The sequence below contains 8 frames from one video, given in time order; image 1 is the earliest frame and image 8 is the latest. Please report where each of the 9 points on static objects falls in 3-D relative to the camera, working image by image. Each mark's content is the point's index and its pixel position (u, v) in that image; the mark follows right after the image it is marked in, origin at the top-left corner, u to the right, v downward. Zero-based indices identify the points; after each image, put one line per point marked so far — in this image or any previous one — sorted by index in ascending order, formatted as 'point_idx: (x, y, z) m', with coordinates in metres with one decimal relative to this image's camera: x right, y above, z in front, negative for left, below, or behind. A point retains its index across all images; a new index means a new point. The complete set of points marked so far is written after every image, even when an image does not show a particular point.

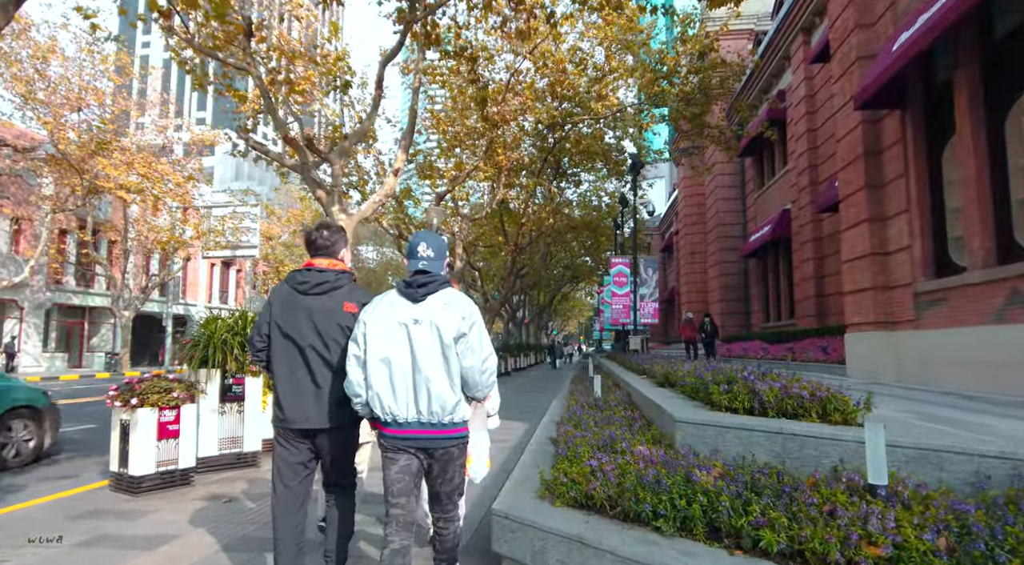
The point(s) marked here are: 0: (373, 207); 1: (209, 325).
0: (-2.4, +1.3, +10.9) m
1: (-3.1, -0.4, +6.5) m
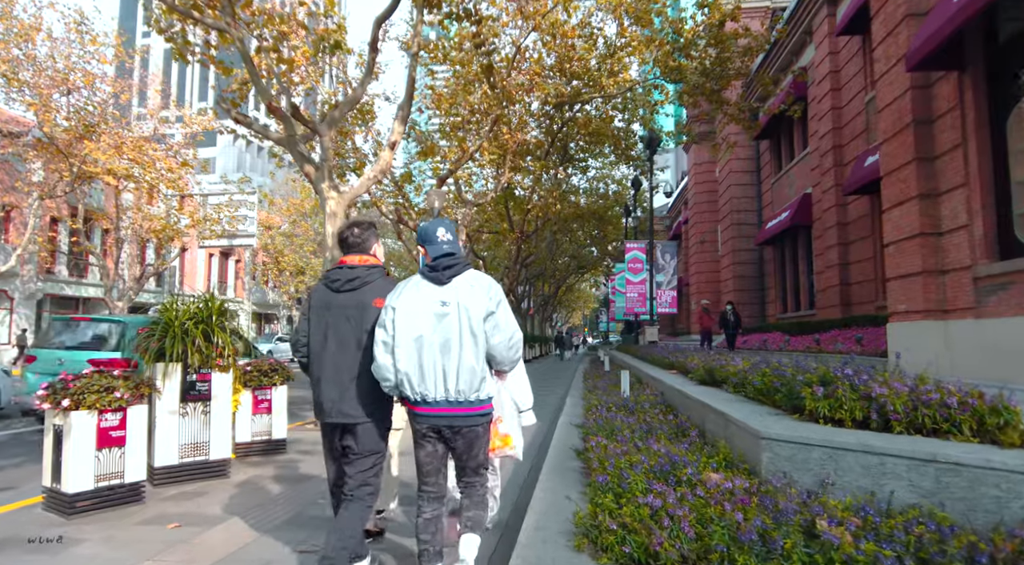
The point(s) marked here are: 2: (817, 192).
0: (-2.2, +1.5, +9.9) m
1: (-3.0, -0.3, +5.5) m
2: (+8.6, +2.6, +18.3) m
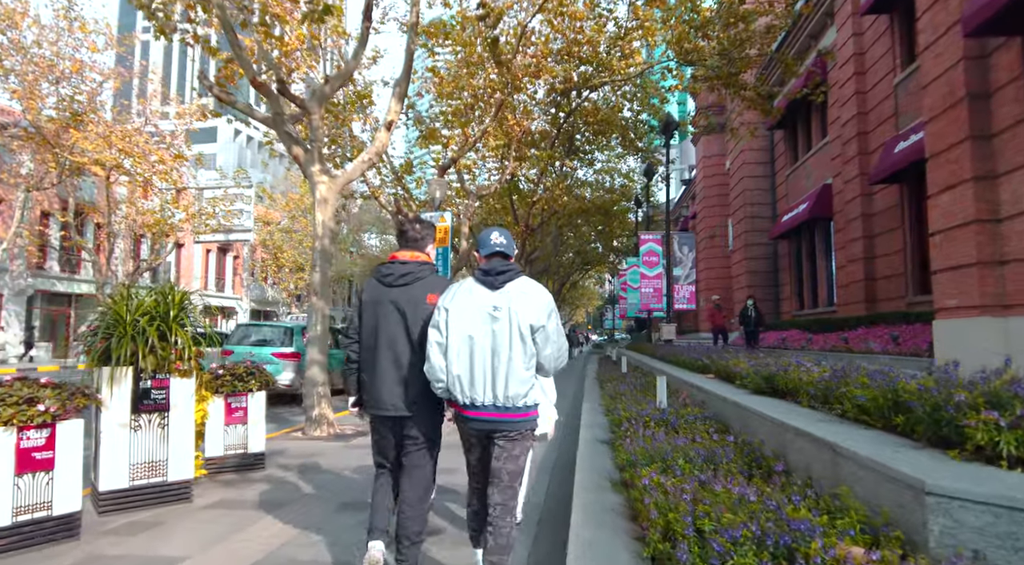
0: (-2.1, +1.6, +9.0) m
1: (-2.9, -0.2, +4.7) m
2: (+8.8, +2.7, +17.4) m
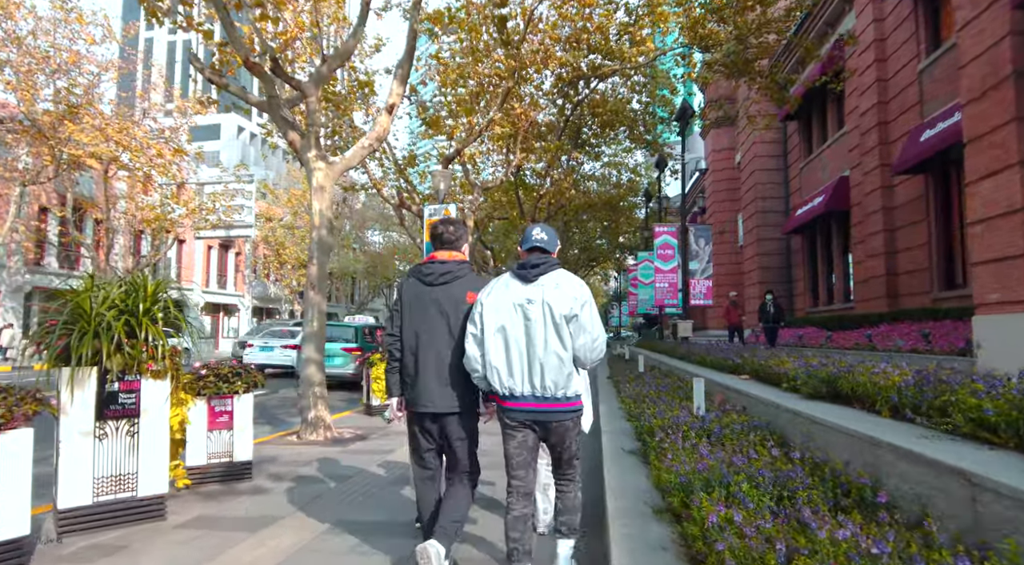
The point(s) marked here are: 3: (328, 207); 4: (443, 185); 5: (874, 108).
0: (-2.0, +1.7, +8.5) m
1: (-2.8, -0.1, +4.1) m
2: (+9.0, +2.8, +16.8) m
3: (-2.3, +1.0, +8.0) m
4: (-1.6, +2.2, +14.5) m
5: (+8.7, +4.2, +15.4) m
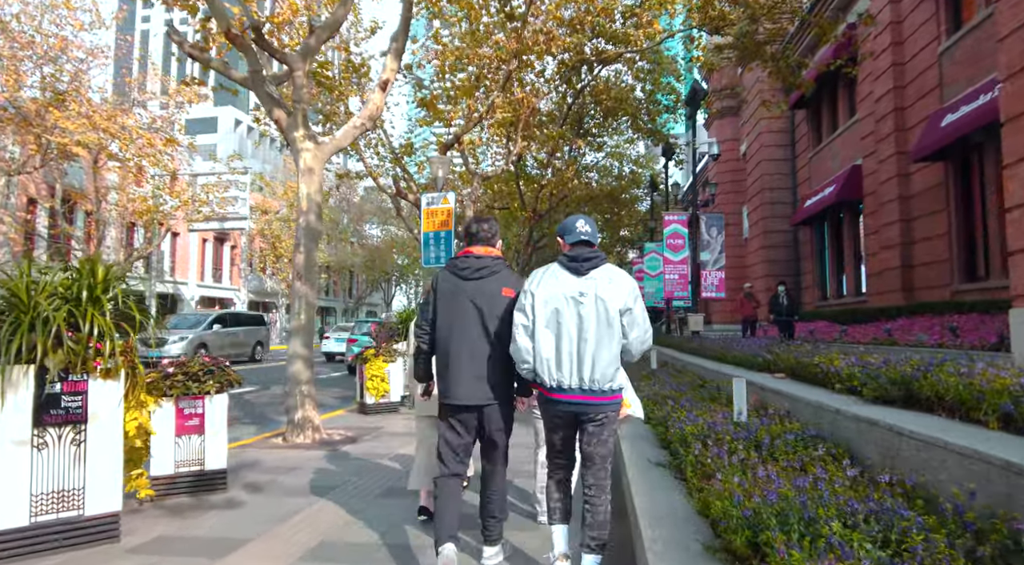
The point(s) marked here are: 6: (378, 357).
0: (-2.0, +1.8, +7.9) m
1: (-2.7, 0.0, +3.6) m
2: (+9.0, +3.0, +16.2) m
3: (-2.3, +1.1, +7.5) m
4: (-1.5, +2.4, +13.9) m
5: (+8.7, +4.4, +14.8) m
6: (-1.9, -1.1, +8.9) m
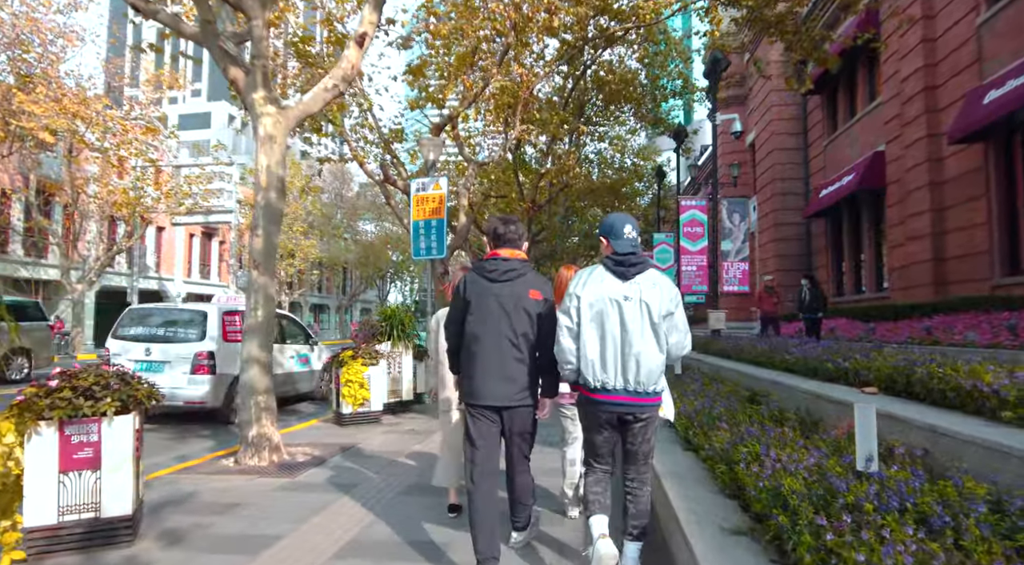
0: (-2.0, +1.9, +6.7) m
1: (-2.7, +0.1, +2.4) m
2: (+8.9, +3.2, +15.0) m
3: (-2.3, +1.2, +6.3) m
4: (-1.6, +2.5, +12.7) m
5: (+8.7, +4.5, +13.6) m
6: (-1.9, -1.0, +7.7) m
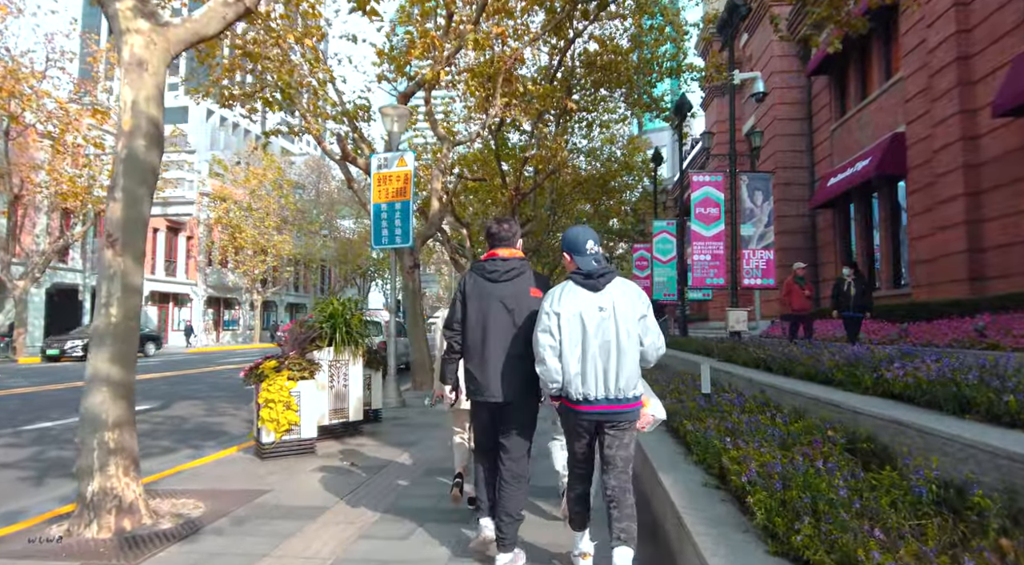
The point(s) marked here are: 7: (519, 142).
0: (-2.2, +2.0, +4.9) m
1: (-2.9, +0.2, +0.6) m
2: (+8.5, +3.3, +13.5) m
3: (-2.5, +1.3, +4.5) m
4: (-1.9, +2.6, +10.9) m
5: (+8.3, +4.6, +12.1) m
6: (-2.1, -0.9, +5.9) m
7: (+0.2, +4.3, +19.7) m
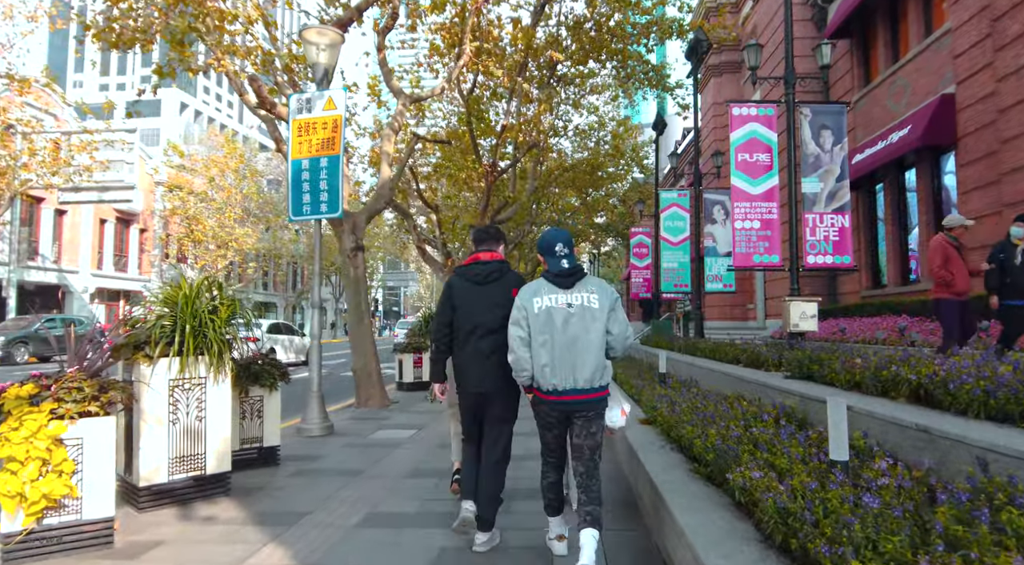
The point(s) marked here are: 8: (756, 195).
0: (-2.5, +2.2, +2.3) m
1: (-3.0, +0.4, -2.0) m
2: (+8.0, +3.4, +11.1) m
3: (-2.8, +1.5, +1.9) m
4: (-2.3, +2.8, +8.3) m
5: (+7.8, +4.8, +9.7) m
6: (-2.4, -0.7, +3.3) m
7: (-0.4, +4.5, +17.2) m
8: (+2.8, +0.9, +8.9) m
